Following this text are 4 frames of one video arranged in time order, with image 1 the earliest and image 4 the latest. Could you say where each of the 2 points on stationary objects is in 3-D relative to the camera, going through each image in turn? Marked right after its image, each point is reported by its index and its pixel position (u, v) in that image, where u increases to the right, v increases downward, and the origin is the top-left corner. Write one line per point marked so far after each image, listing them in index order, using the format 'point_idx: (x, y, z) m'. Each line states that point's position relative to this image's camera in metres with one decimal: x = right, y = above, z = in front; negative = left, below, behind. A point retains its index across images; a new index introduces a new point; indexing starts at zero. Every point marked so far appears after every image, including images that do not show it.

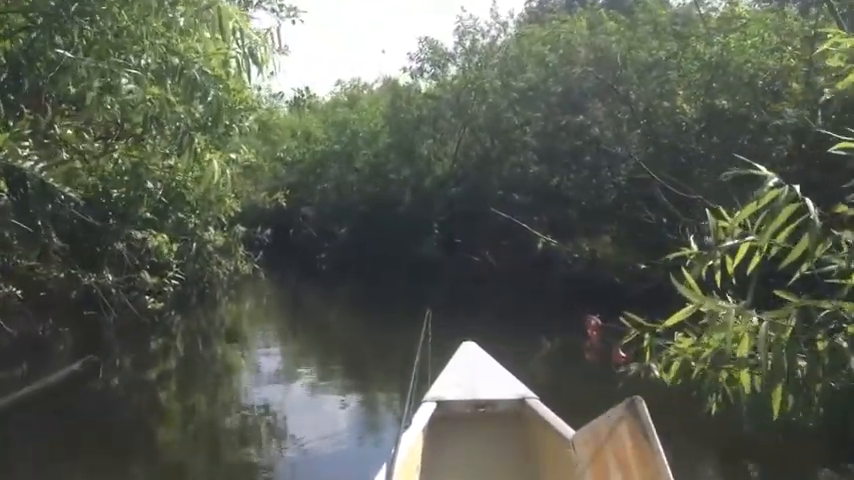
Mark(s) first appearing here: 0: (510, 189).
0: (+2.1, +1.3, +19.4) m
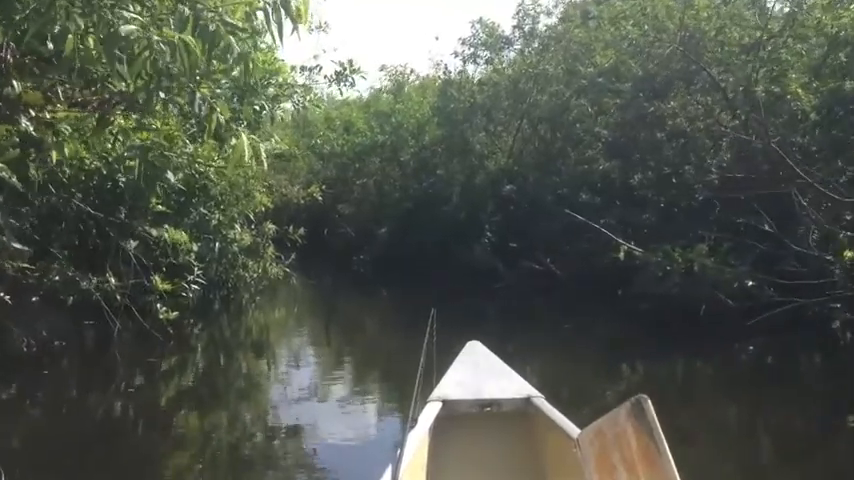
0: (+3.2, +1.2, +17.2) m
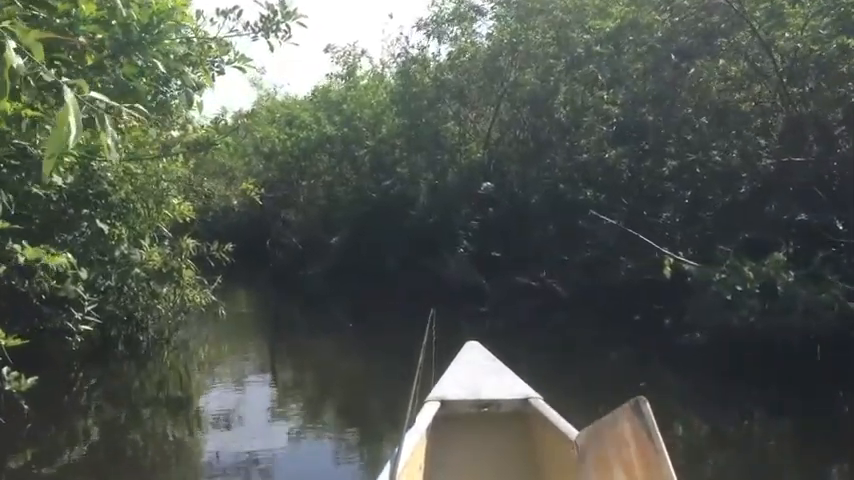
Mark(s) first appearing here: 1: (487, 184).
0: (+2.6, +1.0, +14.0) m
1: (+1.2, +1.1, +15.7) m
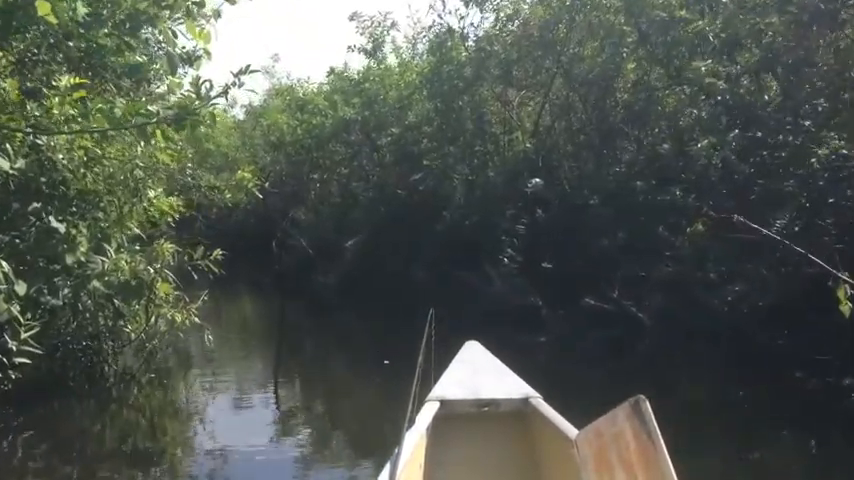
0: (+3.1, +0.9, +11.3) m
1: (+1.8, +1.0, +13.0) m
